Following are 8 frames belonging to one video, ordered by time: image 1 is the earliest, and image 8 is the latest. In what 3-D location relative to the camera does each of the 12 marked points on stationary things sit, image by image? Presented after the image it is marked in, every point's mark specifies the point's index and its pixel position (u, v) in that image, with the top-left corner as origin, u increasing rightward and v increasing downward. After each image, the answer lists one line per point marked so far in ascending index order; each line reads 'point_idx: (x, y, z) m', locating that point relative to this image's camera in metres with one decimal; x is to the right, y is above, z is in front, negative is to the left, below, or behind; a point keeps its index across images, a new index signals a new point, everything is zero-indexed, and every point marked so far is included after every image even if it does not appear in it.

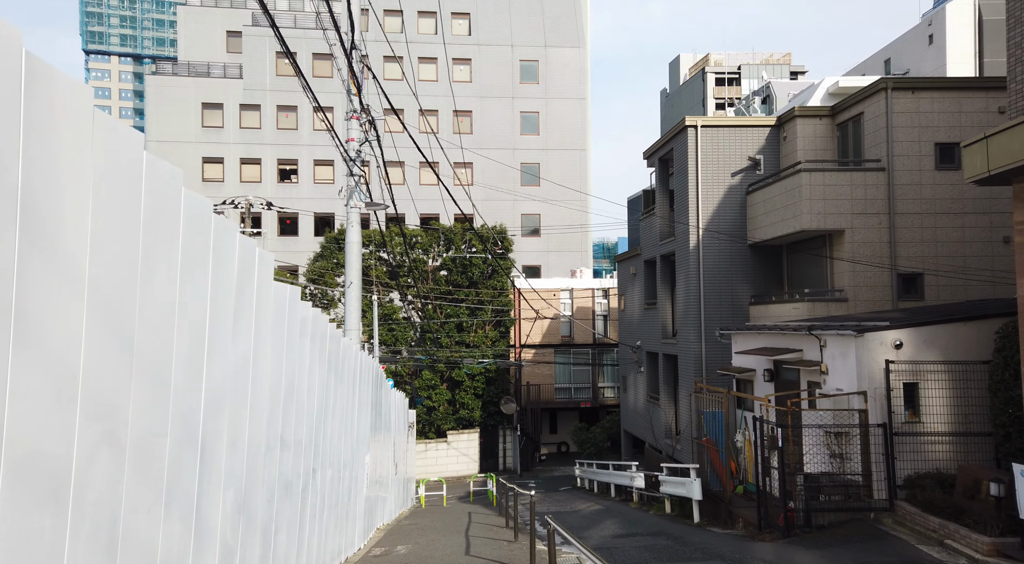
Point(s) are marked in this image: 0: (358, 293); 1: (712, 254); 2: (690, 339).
0: (-1.9, -0.1, +11.2) m
1: (+3.9, +0.6, +17.7) m
2: (+3.6, -1.2, +17.9) m
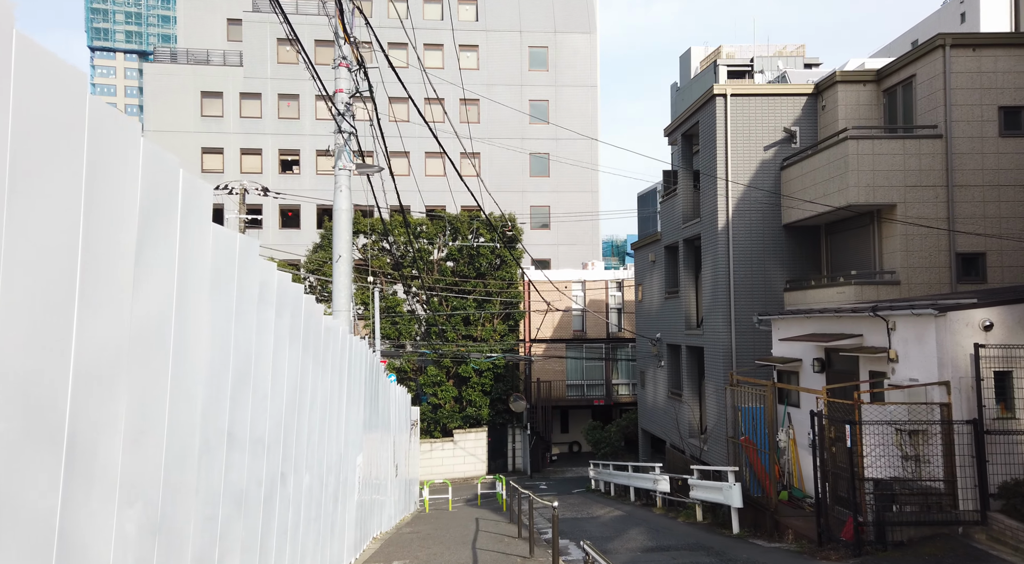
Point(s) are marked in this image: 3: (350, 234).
0: (-1.8, +0.2, +9.7) m
1: (+4.2, +0.8, +16.1) m
2: (+3.8, -0.9, +16.3) m
3: (-1.8, +0.5, +9.7) m
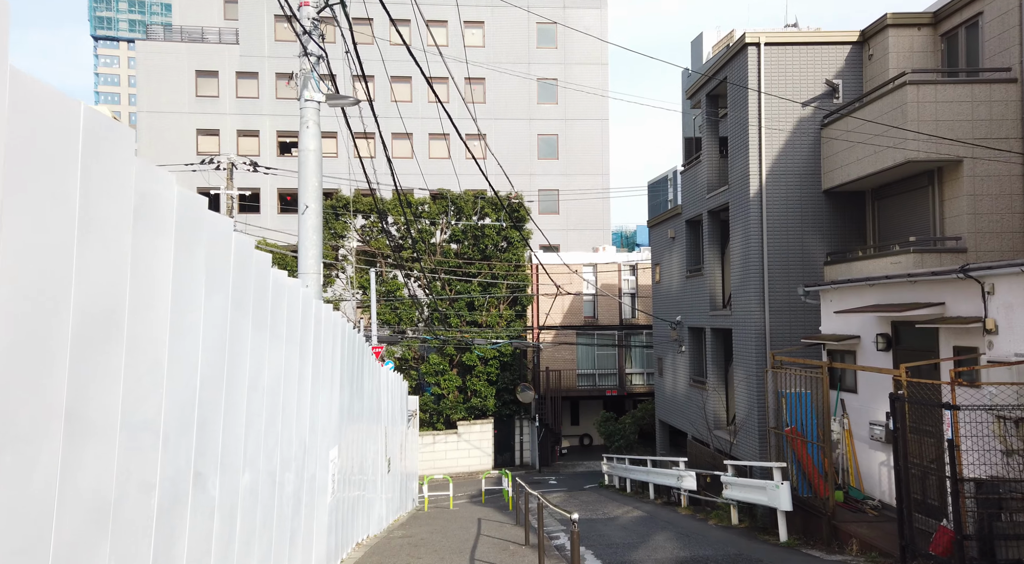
0: (-1.7, +0.6, +8.0) m
1: (+4.3, +1.3, +14.4) m
2: (+3.9, -0.4, +14.6) m
3: (-1.7, +0.9, +8.0) m
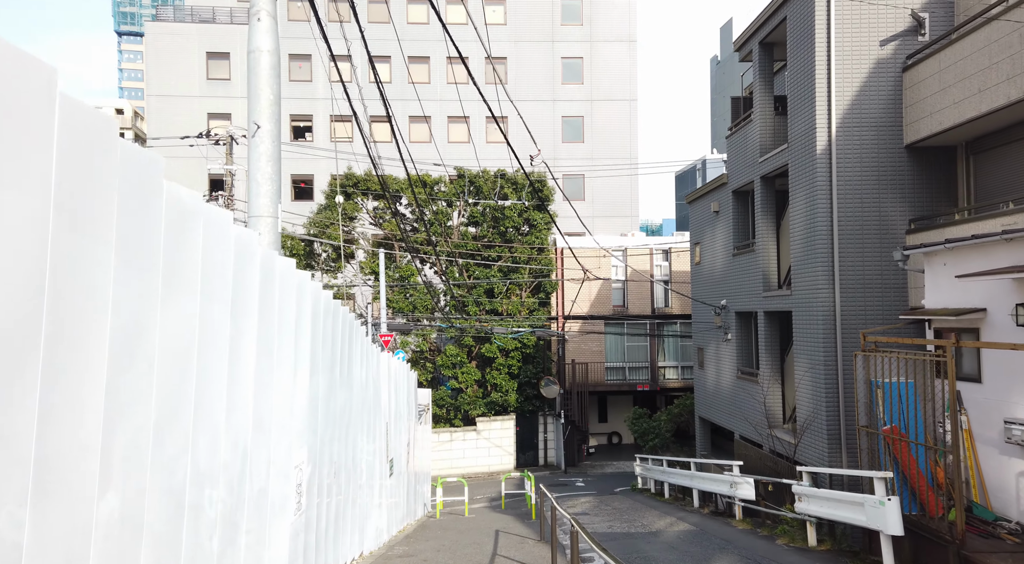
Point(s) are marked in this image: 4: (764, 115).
0: (-1.6, +0.9, +5.9) m
1: (+4.6, +1.7, +12.1) m
2: (+4.2, 0.0, +12.4) m
3: (-1.6, +1.3, +5.9) m
4: (+4.2, +2.8, +14.8) m
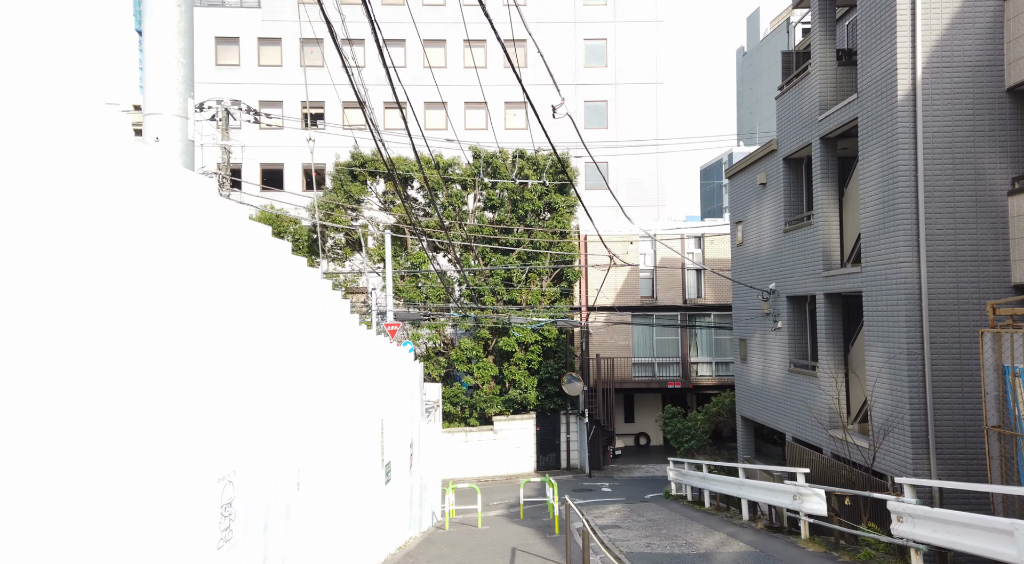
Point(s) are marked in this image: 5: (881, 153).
0: (-1.5, +1.3, +4.0) m
1: (+4.8, +2.0, +10.1) m
2: (+4.5, +0.3, +10.3) m
3: (-1.5, +1.6, +4.0) m
4: (+4.5, +3.1, +12.8) m
5: (+4.4, +1.5, +10.7) m
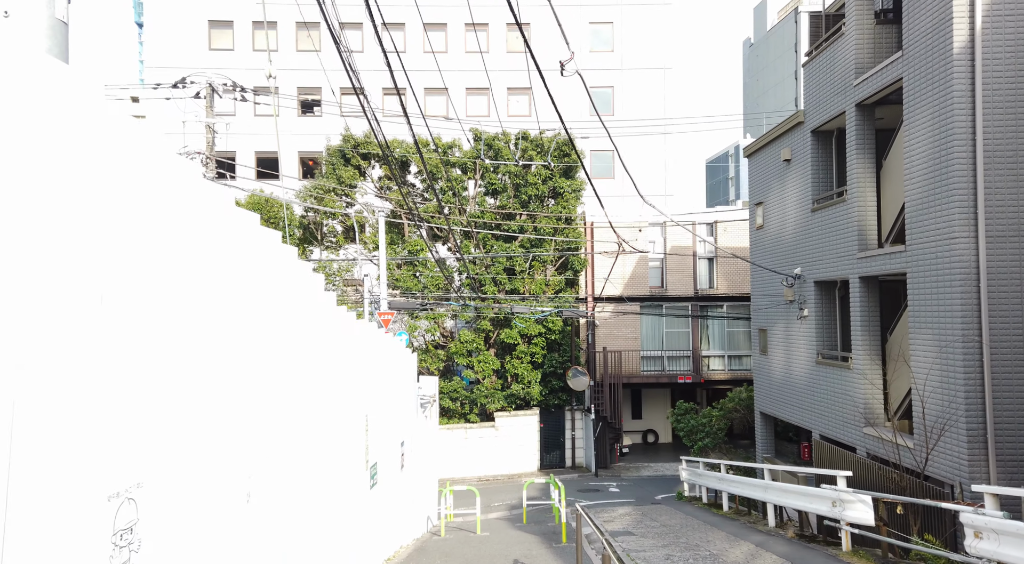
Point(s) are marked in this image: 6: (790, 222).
0: (-1.5, +1.5, +2.8) m
1: (+4.8, +2.2, +8.9) m
2: (+4.5, +0.5, +9.1) m
3: (-1.5, +1.8, +2.8) m
4: (+4.5, +3.3, +11.6) m
5: (+4.5, +1.8, +9.5) m
6: (+4.5, +1.0, +14.2) m
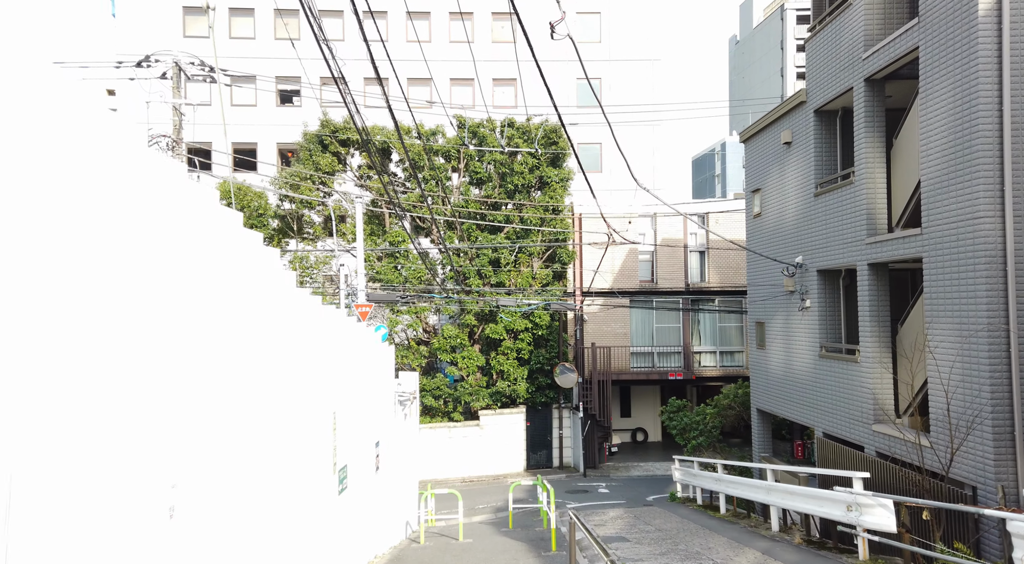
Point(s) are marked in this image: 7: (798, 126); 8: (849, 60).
0: (-1.5, +1.6, +1.9) m
1: (+4.7, +2.4, +8.1) m
2: (+4.3, +0.7, +8.4) m
3: (-1.5, +2.0, +2.0) m
4: (+4.3, +3.5, +10.8) m
5: (+4.3, +1.9, +8.7) m
6: (+4.2, +1.1, +13.5) m
7: (+4.2, +2.3, +13.1) m
8: (+4.2, +2.8, +11.2) m
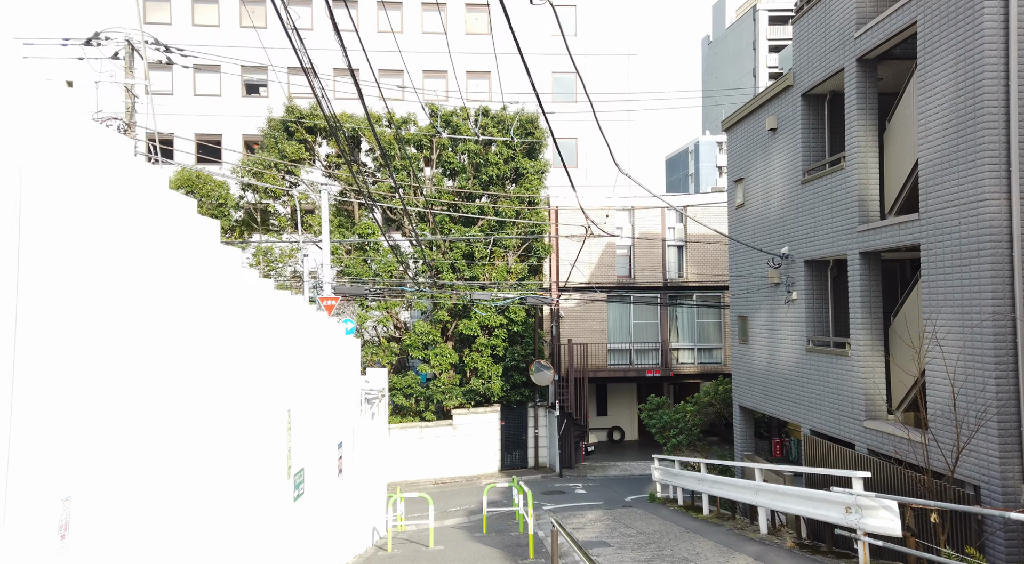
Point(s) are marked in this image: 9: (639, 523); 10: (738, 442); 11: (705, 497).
0: (-1.5, +1.7, +1.3) m
1: (+4.5, +2.5, +7.6) m
2: (+4.1, +0.8, +7.9) m
3: (-1.5, +2.1, +1.3) m
4: (+4.0, +3.6, +10.3) m
5: (+4.1, +2.0, +8.2) m
6: (+3.9, +1.3, +13.0) m
7: (+3.8, +2.4, +12.6) m
8: (+3.9, +2.9, +10.6) m
9: (+1.7, -3.3, +12.0) m
10: (+3.8, -2.7, +14.9) m
11: (+2.7, -3.0, +12.4) m
